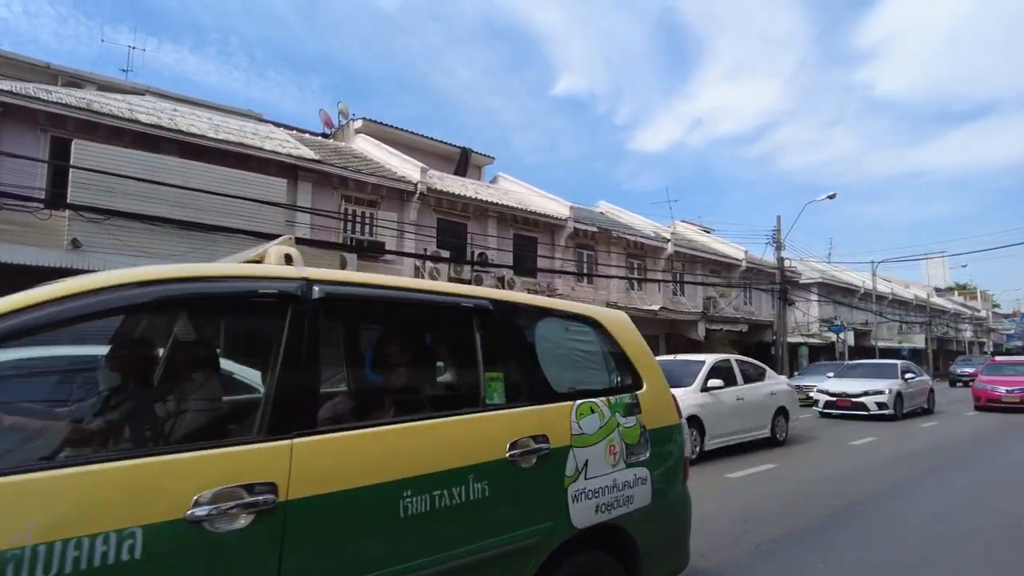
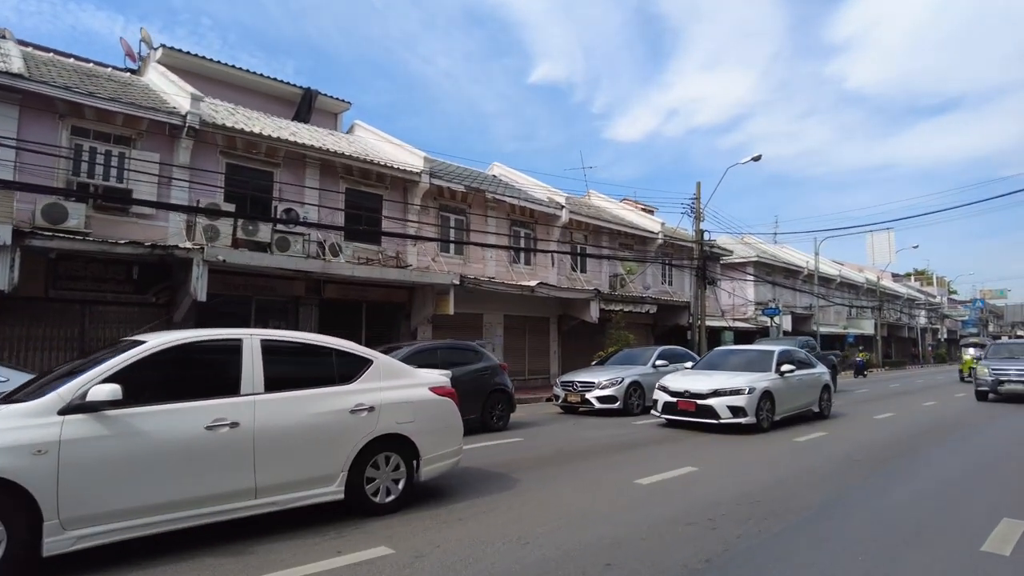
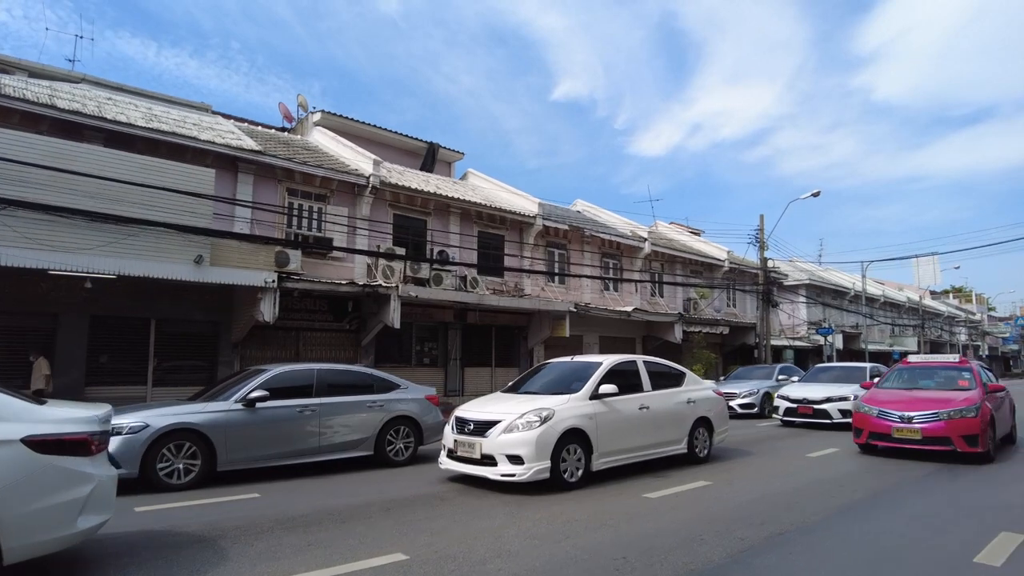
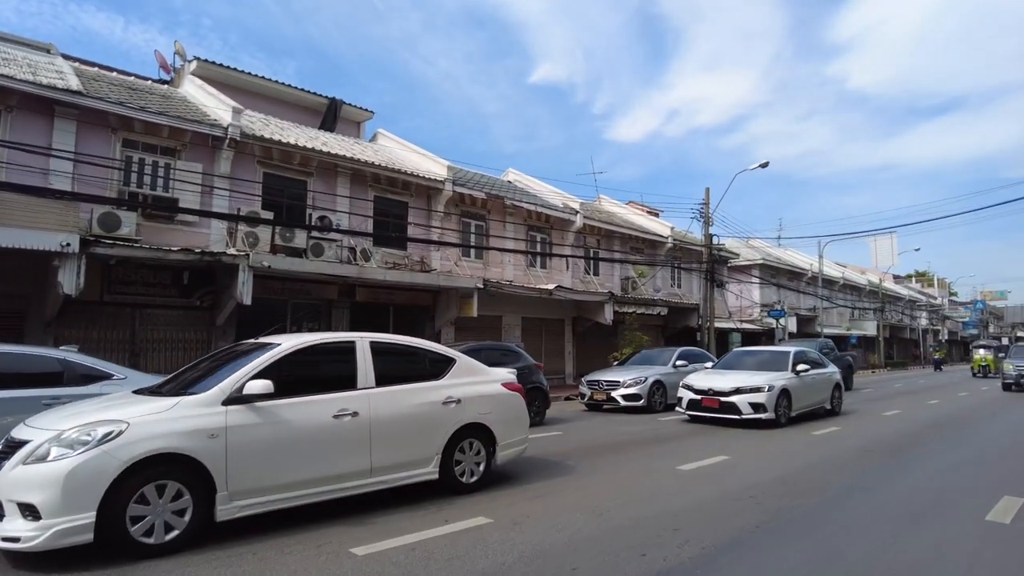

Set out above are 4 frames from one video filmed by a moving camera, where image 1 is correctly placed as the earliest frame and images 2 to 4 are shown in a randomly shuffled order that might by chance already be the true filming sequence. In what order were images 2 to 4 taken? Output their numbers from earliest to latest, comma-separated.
3, 4, 2
